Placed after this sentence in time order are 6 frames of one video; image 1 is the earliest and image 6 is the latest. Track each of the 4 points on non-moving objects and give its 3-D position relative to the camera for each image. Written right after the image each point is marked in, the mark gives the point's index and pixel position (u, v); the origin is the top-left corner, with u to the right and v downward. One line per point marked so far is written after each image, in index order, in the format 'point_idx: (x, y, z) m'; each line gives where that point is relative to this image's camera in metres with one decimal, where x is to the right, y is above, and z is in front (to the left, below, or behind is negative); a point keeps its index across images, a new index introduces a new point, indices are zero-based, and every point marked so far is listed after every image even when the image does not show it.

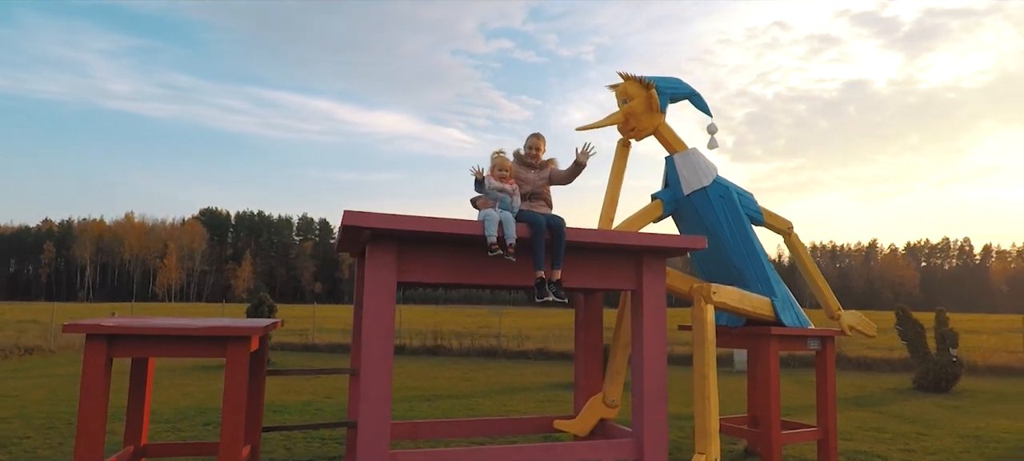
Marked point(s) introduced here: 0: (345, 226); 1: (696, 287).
0: (-0.9, 0.0, +3.6) m
1: (+1.3, -0.4, +4.3) m
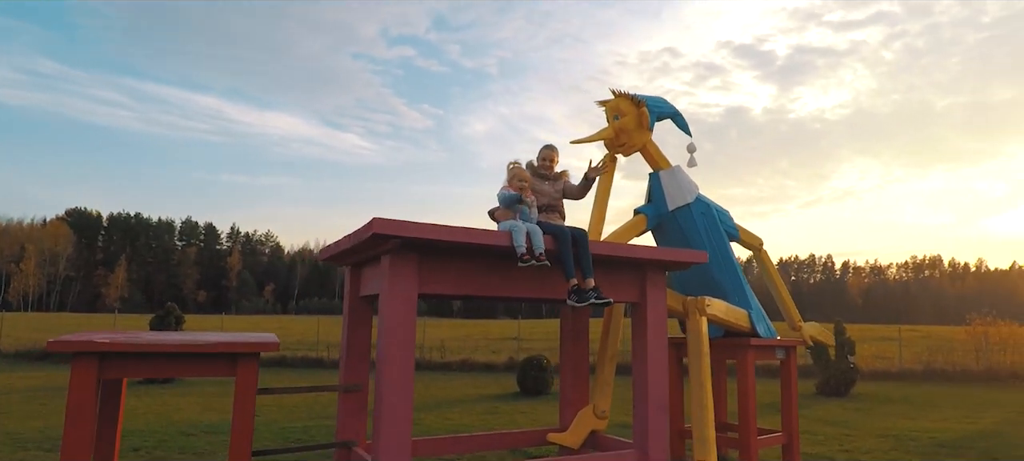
0: (-0.8, 0.0, +3.4) m
1: (+1.3, -0.5, +4.4) m
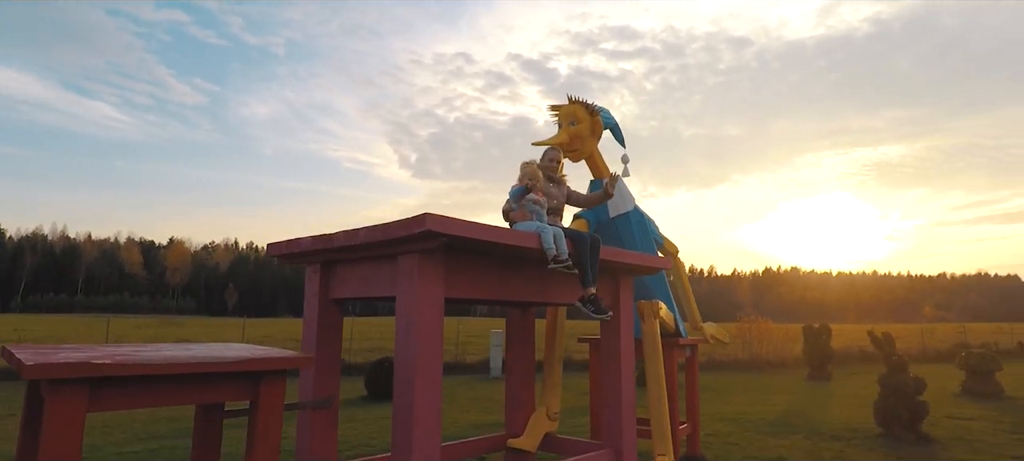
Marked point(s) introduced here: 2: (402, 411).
0: (-0.6, 0.0, +3.1) m
1: (+1.0, -0.6, +4.7) m
2: (-0.5, -0.8, +3.0) m
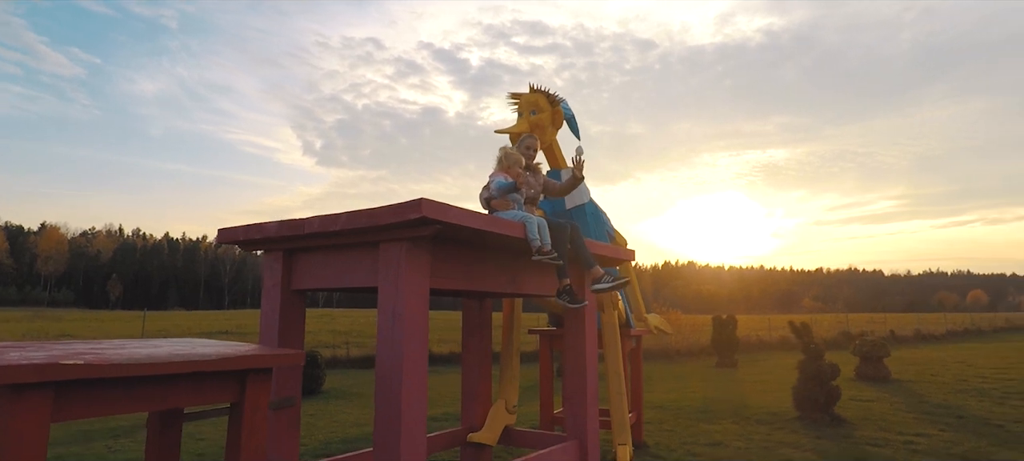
0: (-0.6, 0.0, +2.9) m
1: (+0.7, -0.5, +4.7) m
2: (-0.6, -0.8, +2.8) m
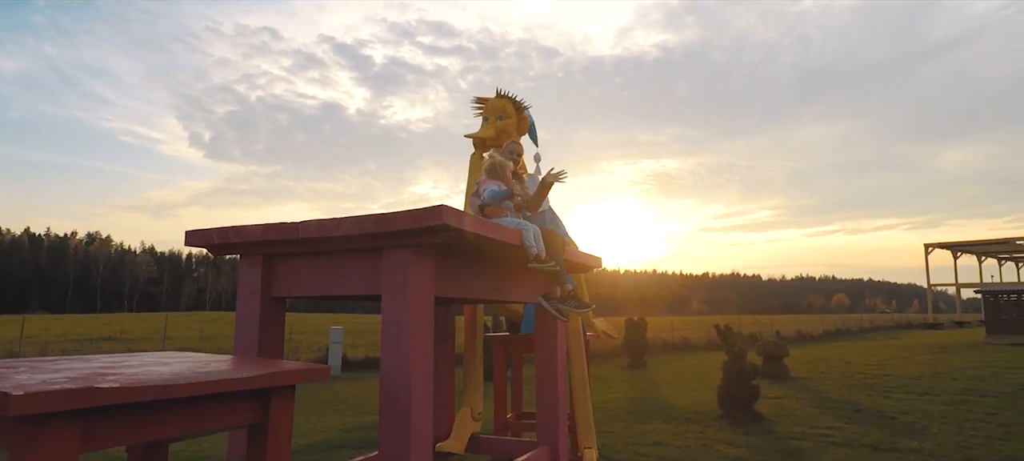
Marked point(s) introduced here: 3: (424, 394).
0: (-0.6, 0.0, +2.7) m
1: (+0.4, -0.5, +4.8) m
2: (-0.5, -0.8, +2.7) m
3: (-0.4, -0.7, +2.8) m
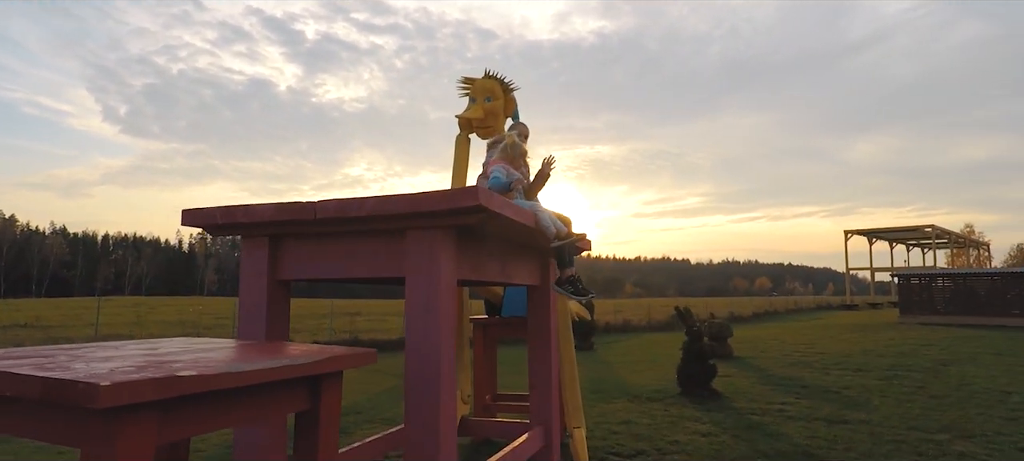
0: (-0.4, +0.1, +2.7) m
1: (+0.3, -0.4, +4.8) m
2: (-0.4, -0.7, +2.7) m
3: (-0.3, -0.7, +2.7) m
